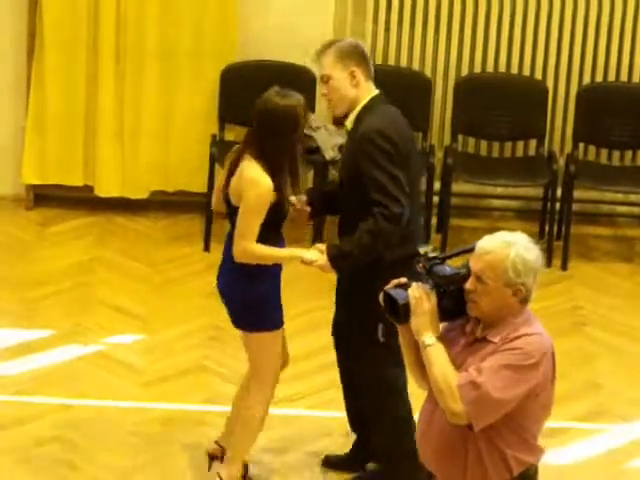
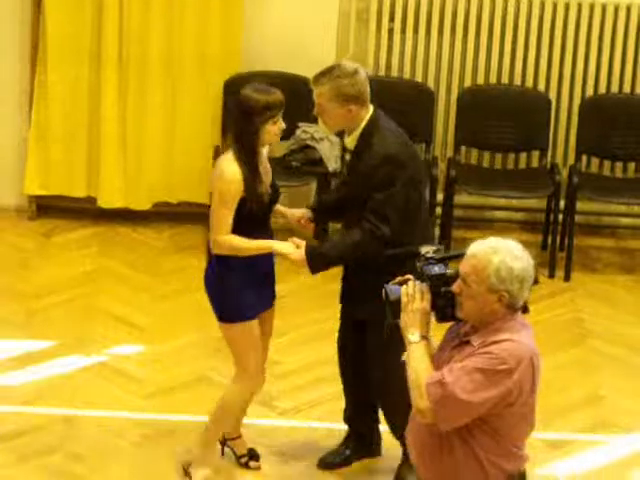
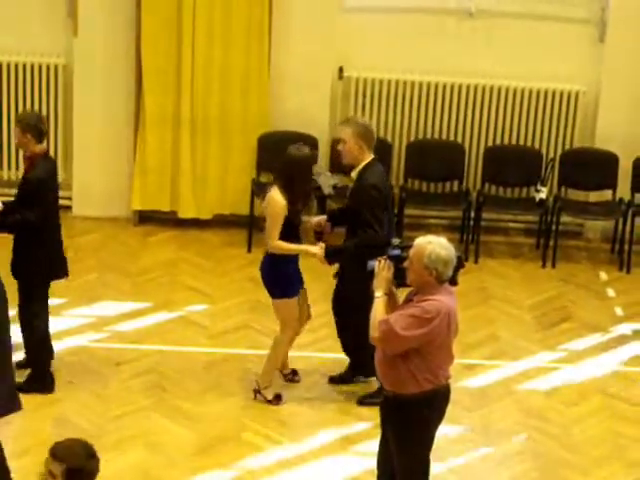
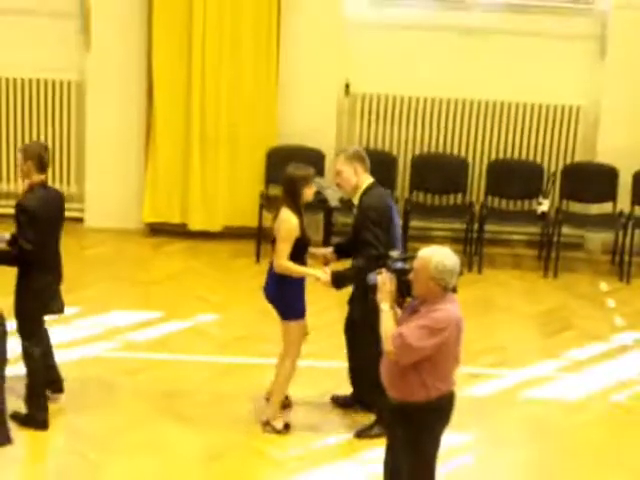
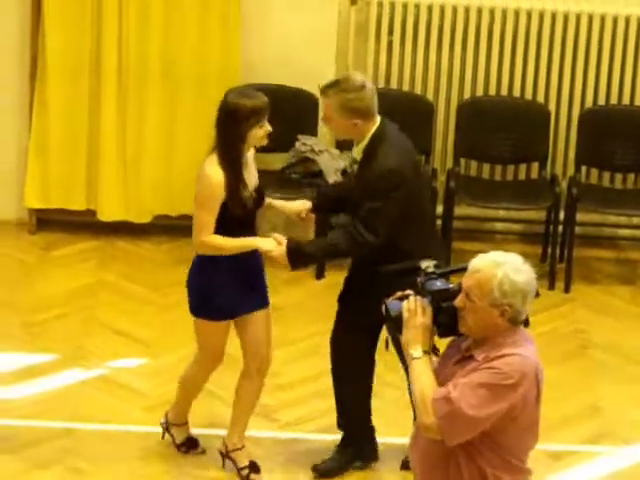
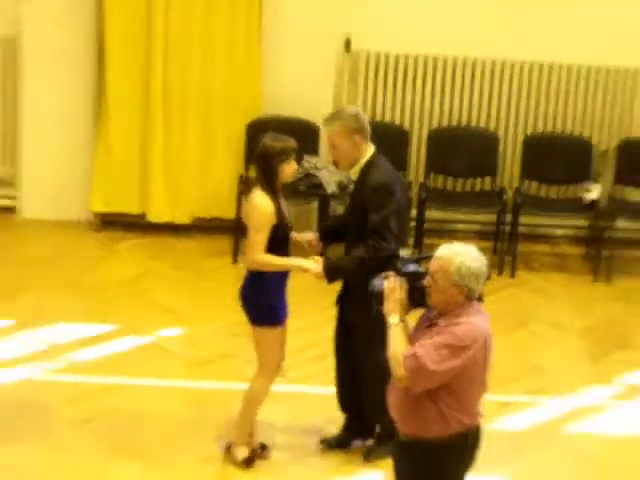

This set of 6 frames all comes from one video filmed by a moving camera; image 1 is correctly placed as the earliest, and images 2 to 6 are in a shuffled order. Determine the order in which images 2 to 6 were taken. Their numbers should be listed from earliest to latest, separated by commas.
5, 2, 6, 4, 3
